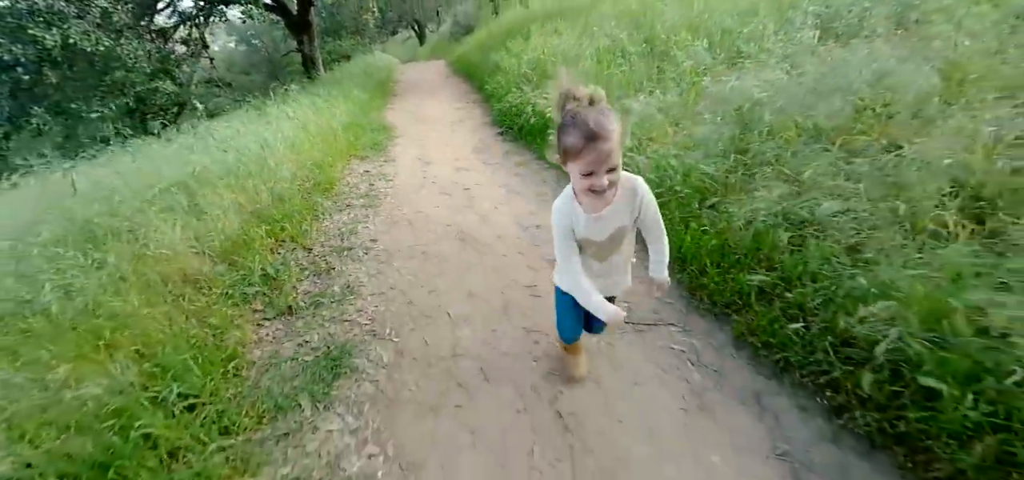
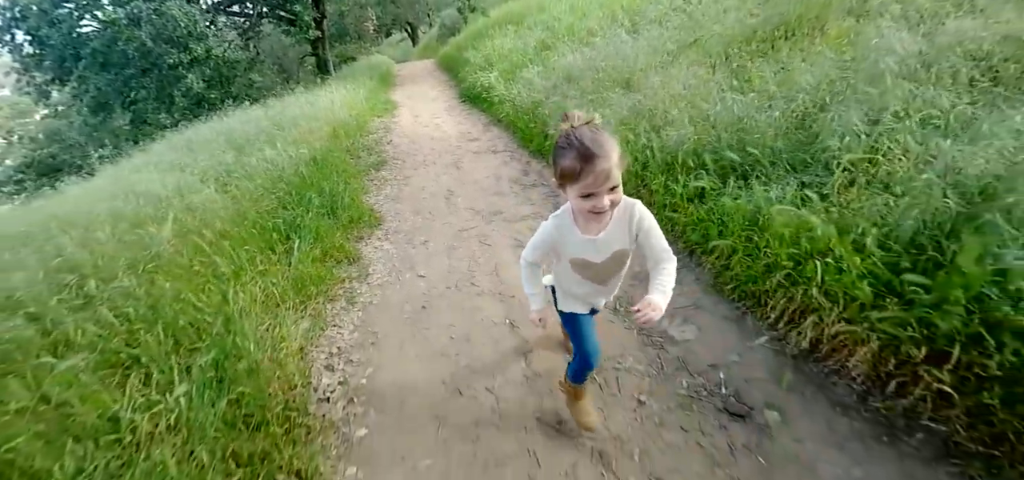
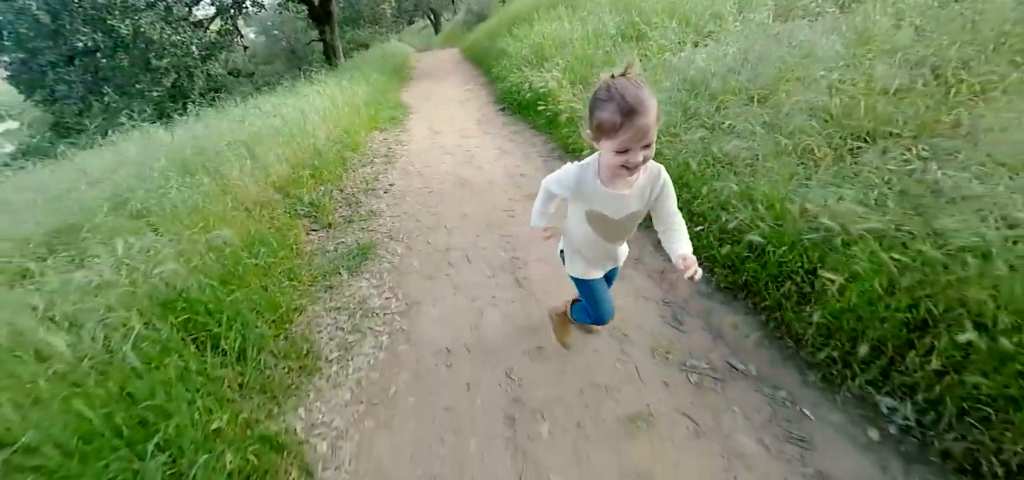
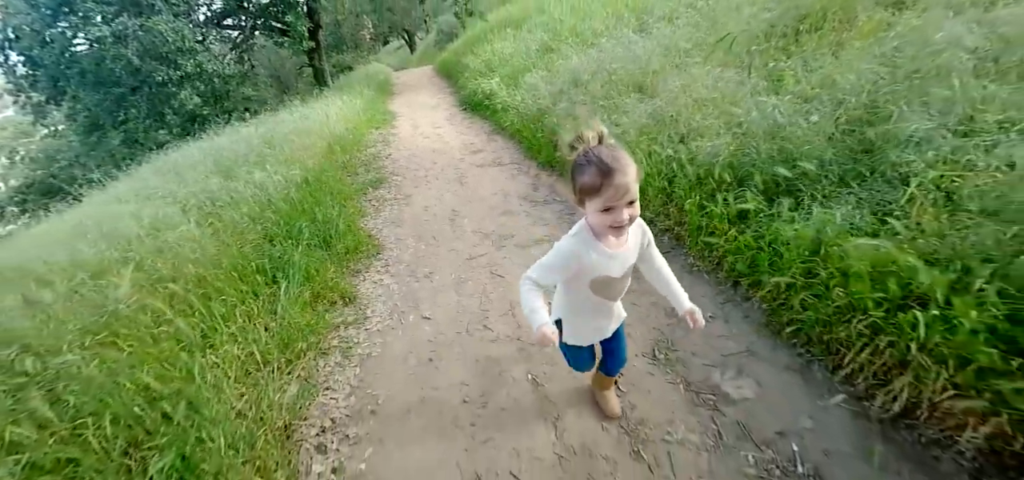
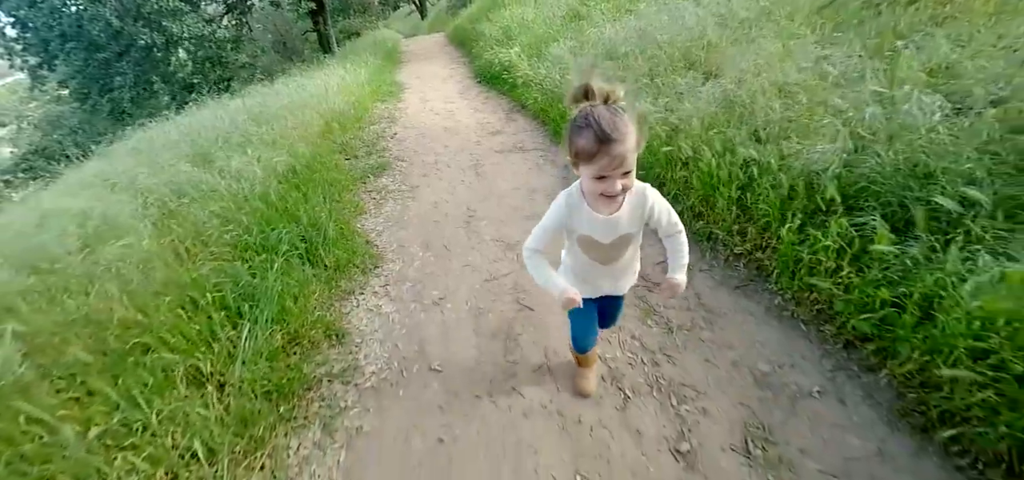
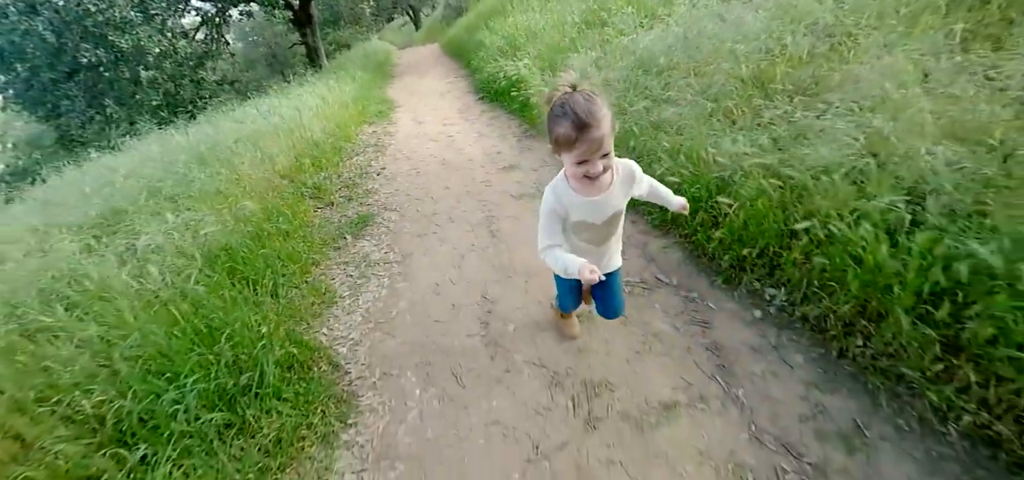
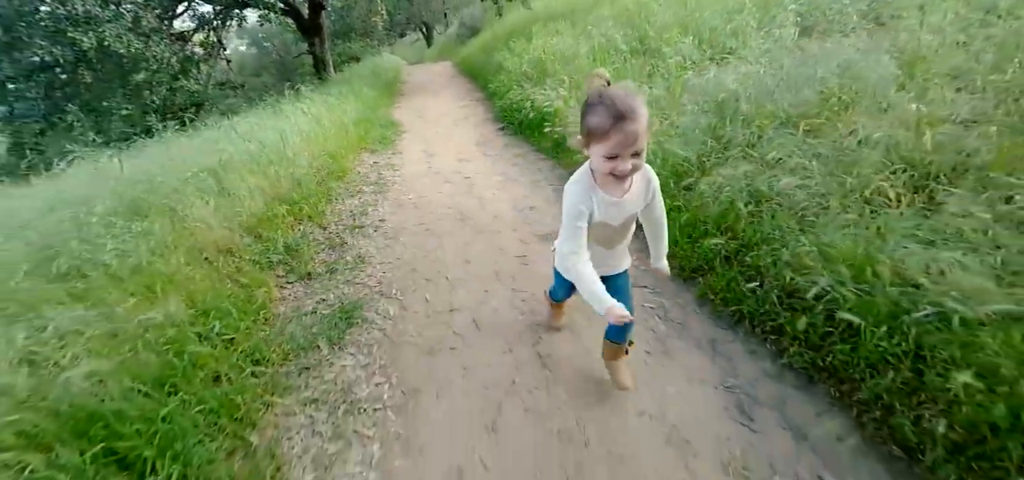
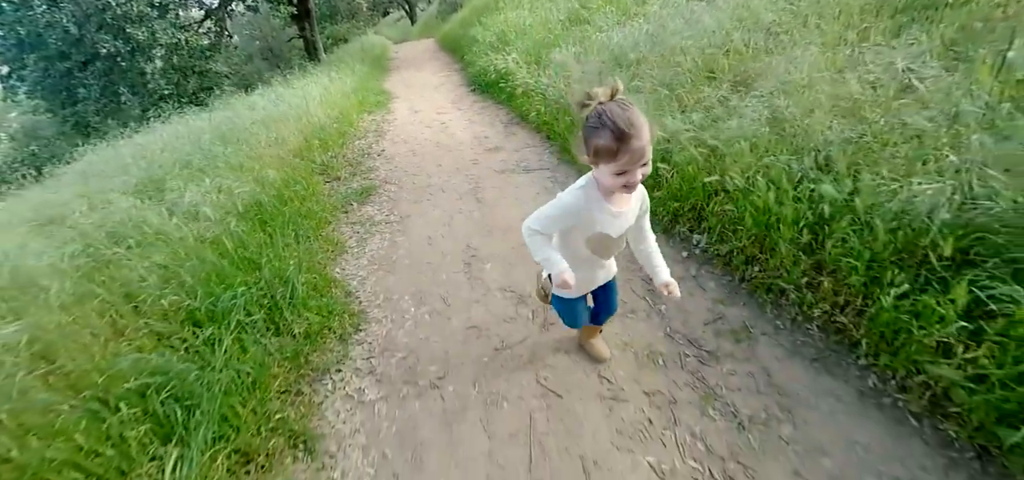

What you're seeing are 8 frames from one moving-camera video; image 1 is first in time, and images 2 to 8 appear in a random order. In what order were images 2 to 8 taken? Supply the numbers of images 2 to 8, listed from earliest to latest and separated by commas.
7, 3, 6, 8, 5, 4, 2
